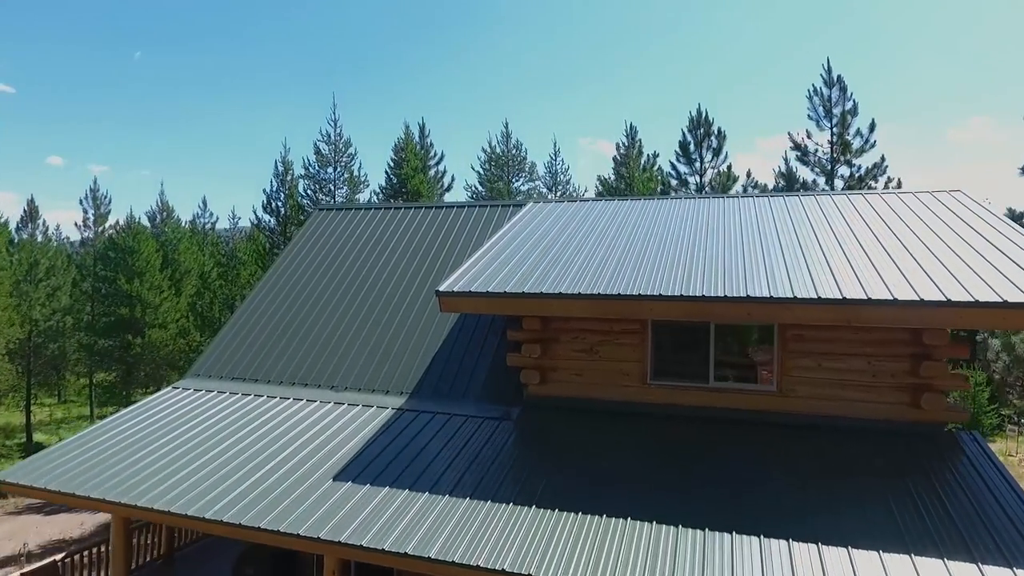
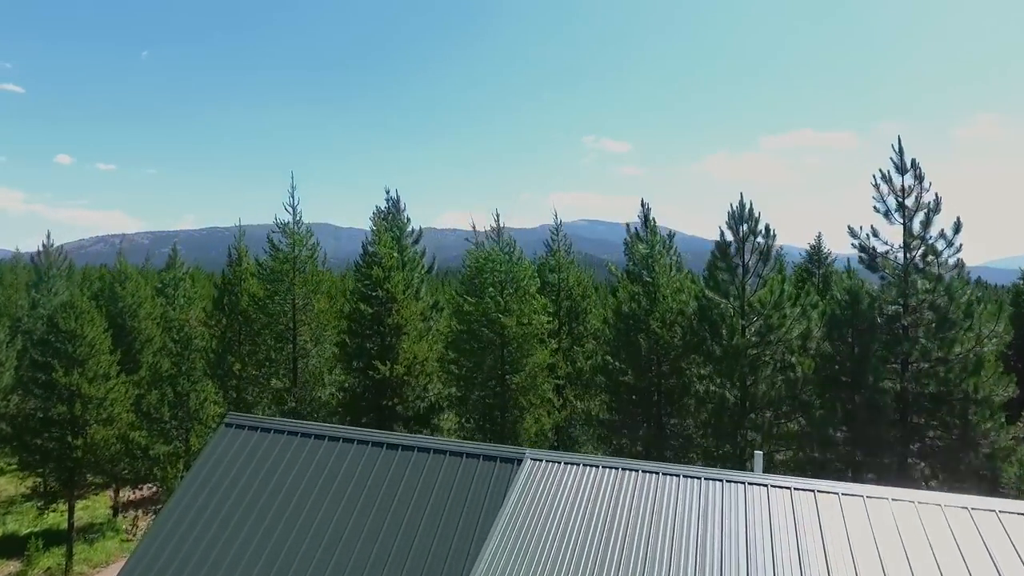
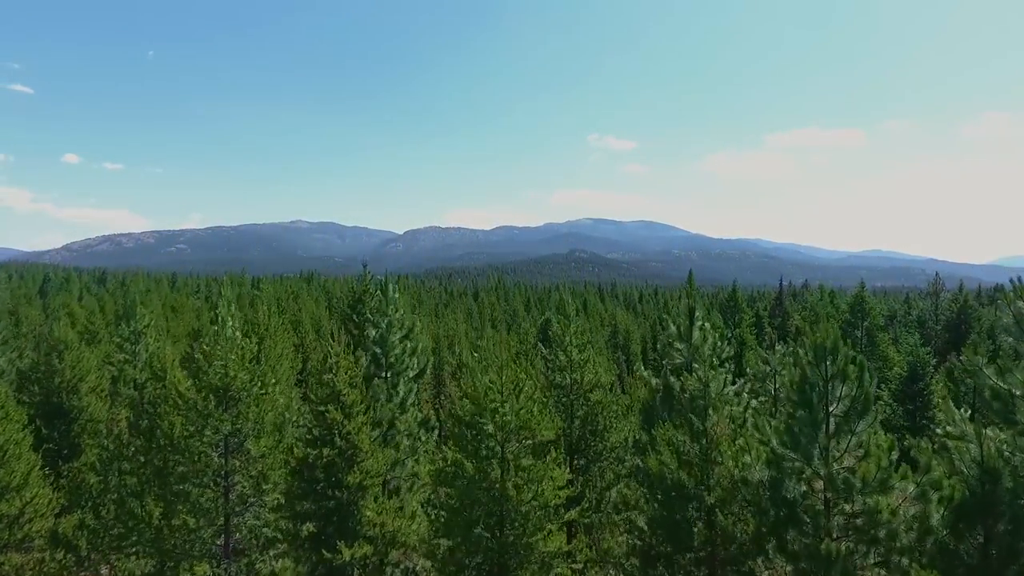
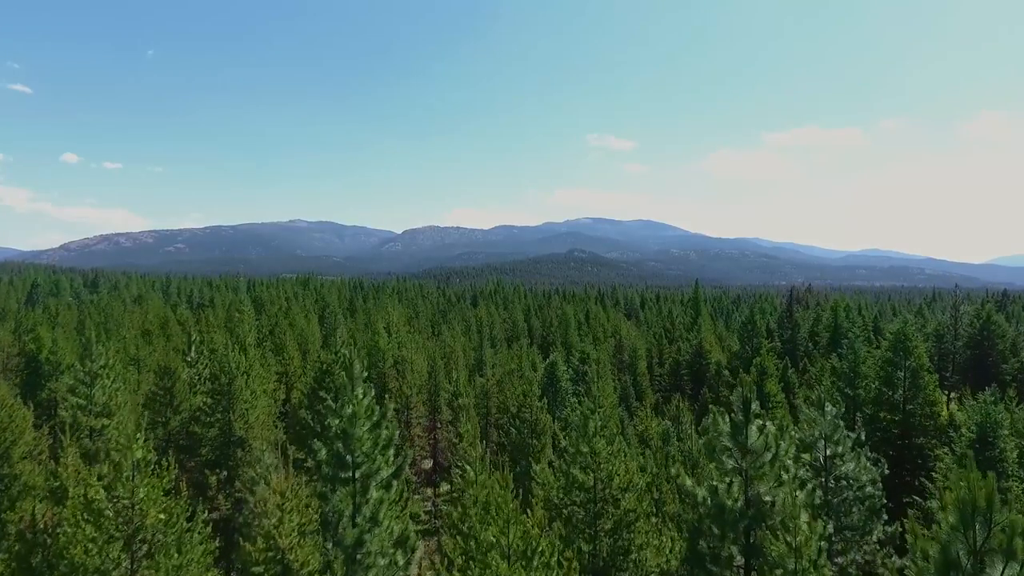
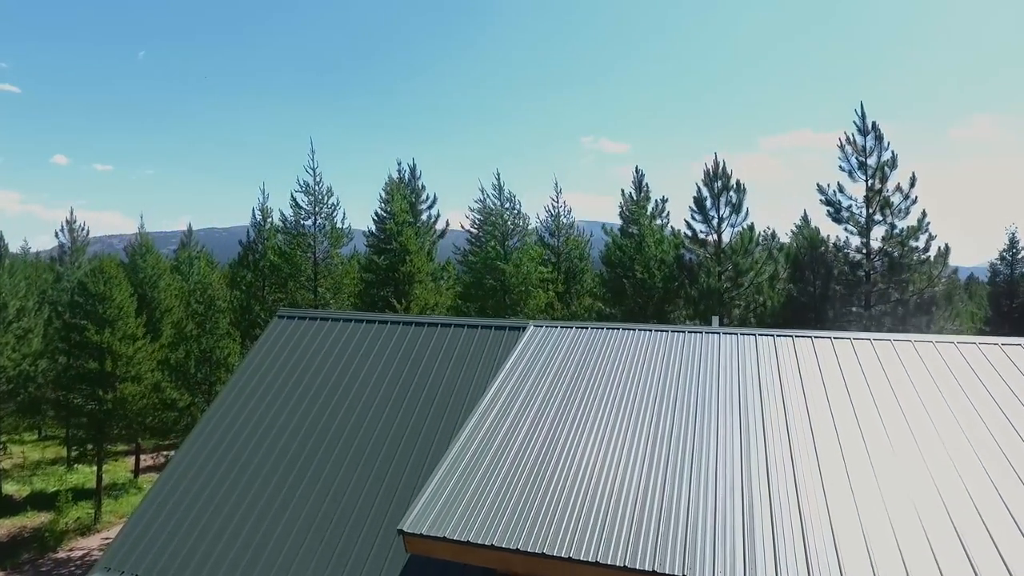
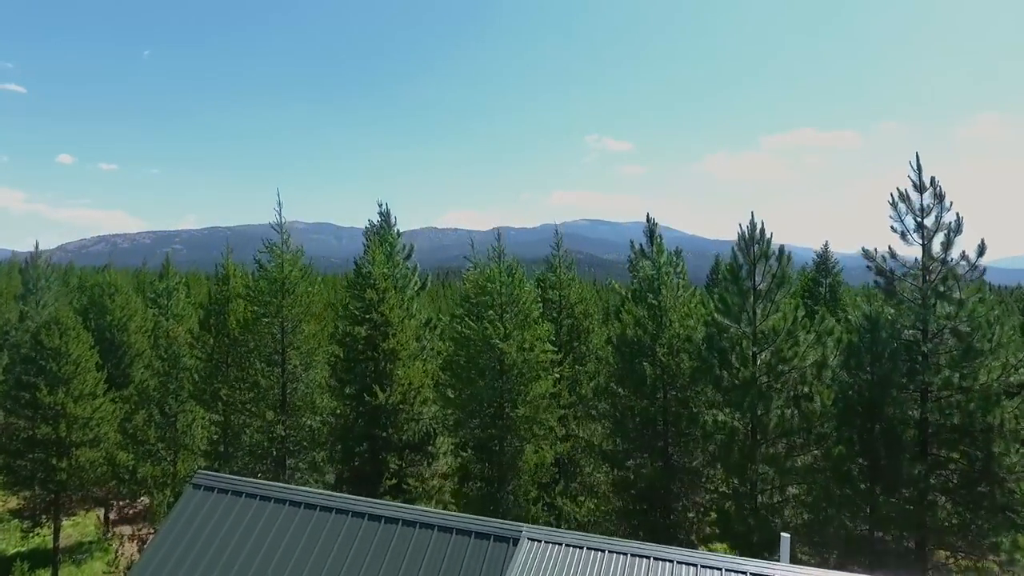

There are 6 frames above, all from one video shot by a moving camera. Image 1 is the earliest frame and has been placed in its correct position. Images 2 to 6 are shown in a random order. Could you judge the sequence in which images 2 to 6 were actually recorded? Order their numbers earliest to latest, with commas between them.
5, 2, 6, 3, 4
